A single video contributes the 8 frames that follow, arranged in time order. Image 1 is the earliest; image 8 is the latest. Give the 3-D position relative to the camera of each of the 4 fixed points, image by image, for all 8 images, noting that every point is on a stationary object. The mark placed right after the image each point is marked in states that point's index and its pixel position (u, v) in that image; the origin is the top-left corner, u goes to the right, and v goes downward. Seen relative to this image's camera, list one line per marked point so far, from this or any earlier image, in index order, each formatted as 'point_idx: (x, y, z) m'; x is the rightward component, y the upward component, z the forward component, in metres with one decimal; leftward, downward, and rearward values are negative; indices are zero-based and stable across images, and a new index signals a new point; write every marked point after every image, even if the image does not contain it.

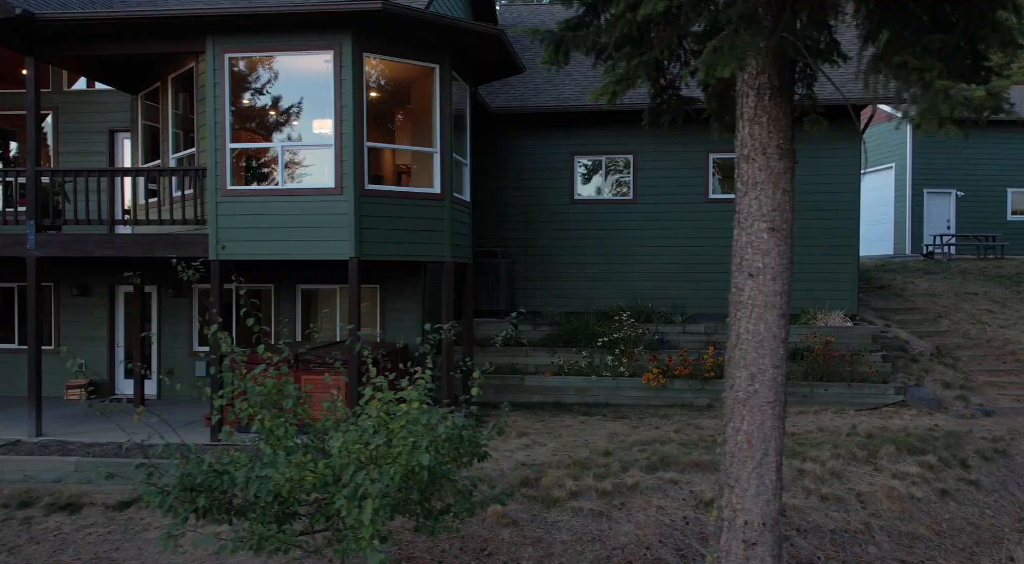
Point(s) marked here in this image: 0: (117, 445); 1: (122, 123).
0: (-4.7, -2.0, +9.2) m
1: (-6.3, +2.6, +12.5) m
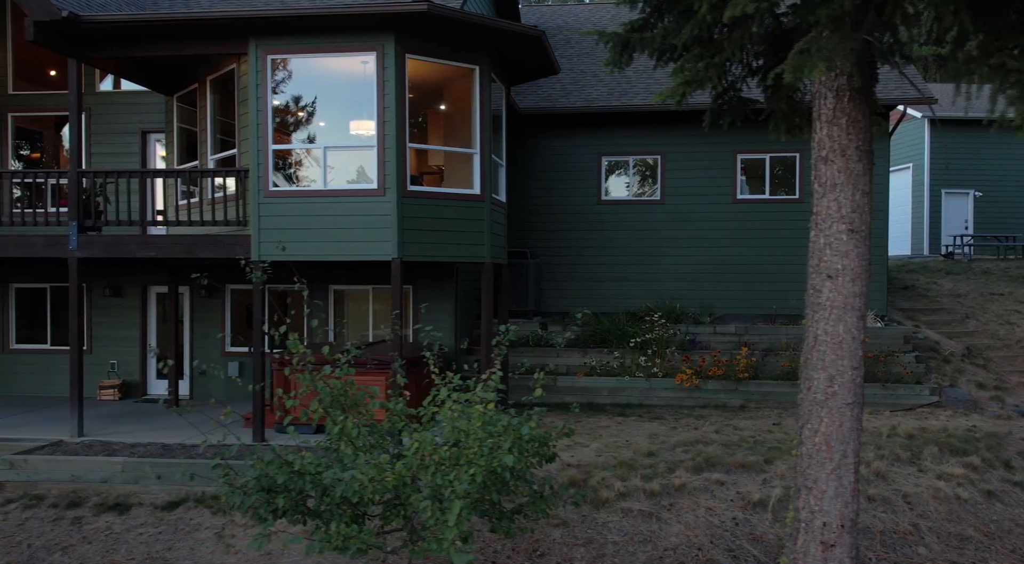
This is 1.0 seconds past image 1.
0: (-4.2, -2.0, +9.2) m
1: (-5.8, +2.6, +12.5) m
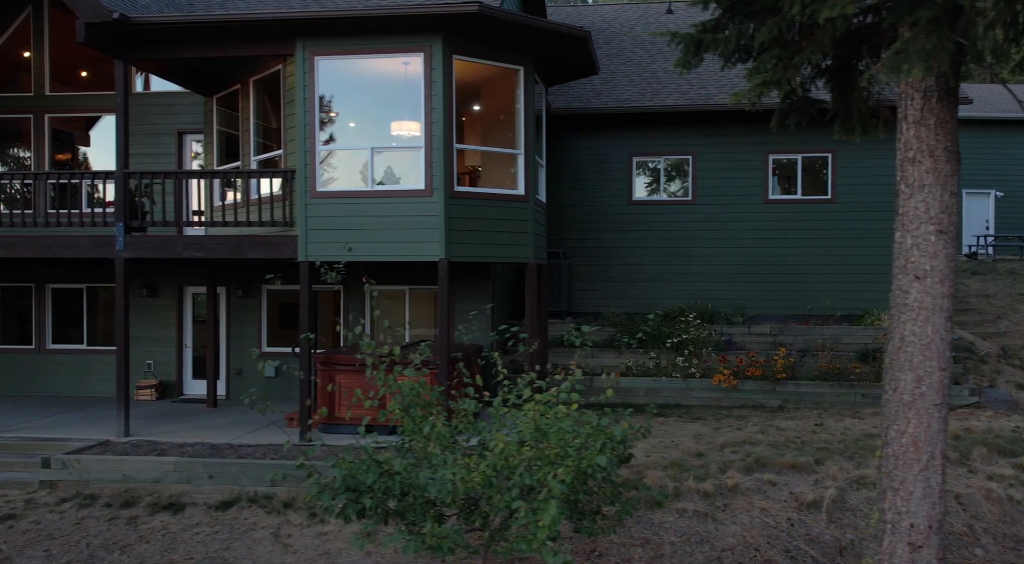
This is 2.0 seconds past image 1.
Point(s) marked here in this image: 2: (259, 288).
0: (-3.6, -2.0, +9.2) m
1: (-5.3, +2.6, +12.6) m
2: (-4.1, -0.1, +12.4) m
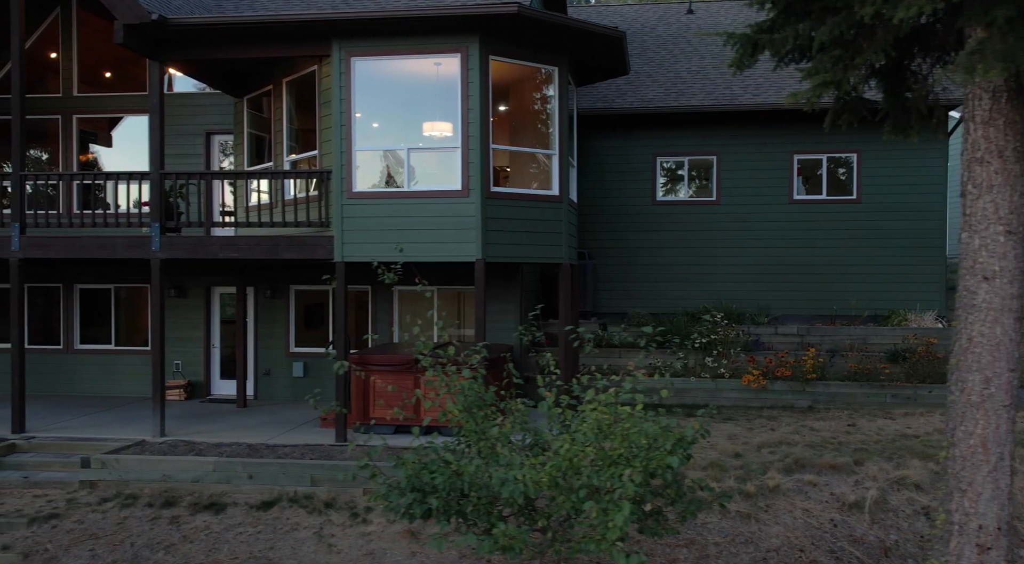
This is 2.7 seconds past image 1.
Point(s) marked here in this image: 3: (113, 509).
0: (-3.2, -2.0, +9.3) m
1: (-4.8, +2.6, +12.6) m
2: (-3.6, -0.1, +12.4) m
3: (-4.2, -2.4, +8.1) m
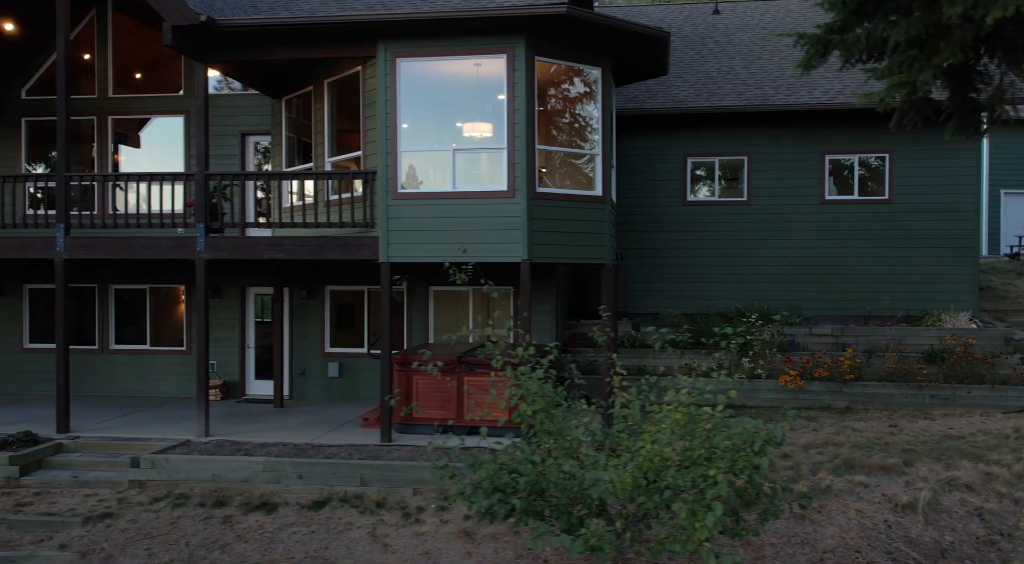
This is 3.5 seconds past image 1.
0: (-2.7, -2.0, +9.3) m
1: (-4.2, +2.6, +12.6) m
2: (-3.1, -0.1, +12.5) m
3: (-3.7, -2.4, +8.1) m
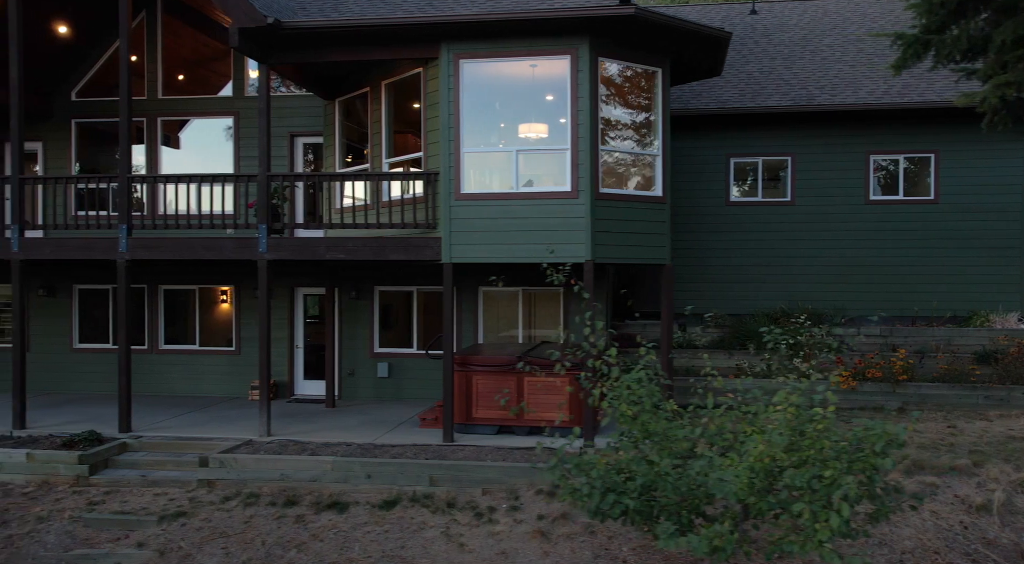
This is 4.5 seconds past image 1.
0: (-1.9, -2.0, +9.3) m
1: (-3.5, +2.6, +12.7) m
2: (-2.3, -0.1, +12.5) m
3: (-2.9, -2.4, +8.2) m
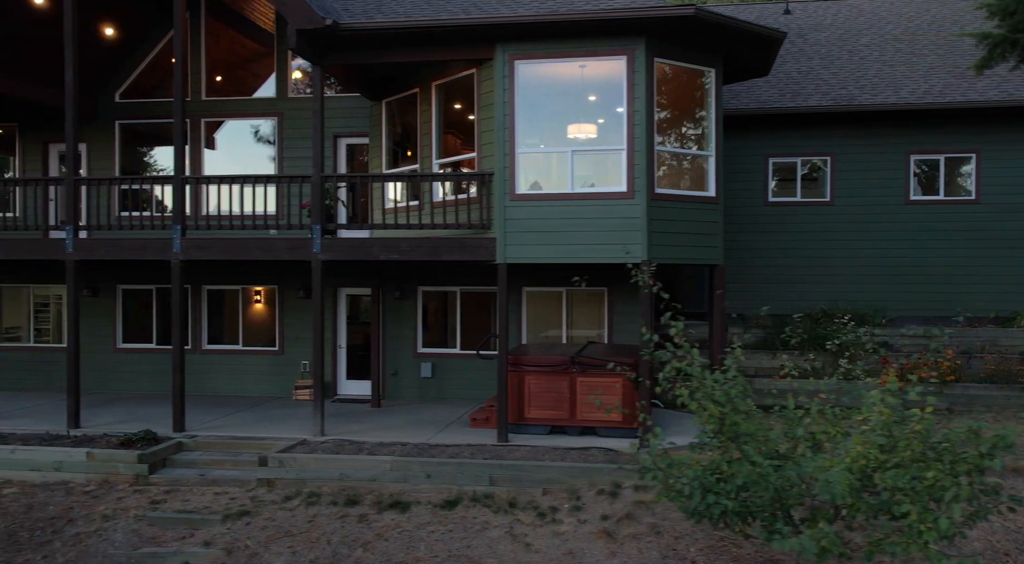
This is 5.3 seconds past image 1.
0: (-1.2, -2.0, +9.4) m
1: (-2.8, +2.6, +12.8) m
2: (-1.6, -0.1, +12.6) m
3: (-2.3, -2.4, +8.2) m
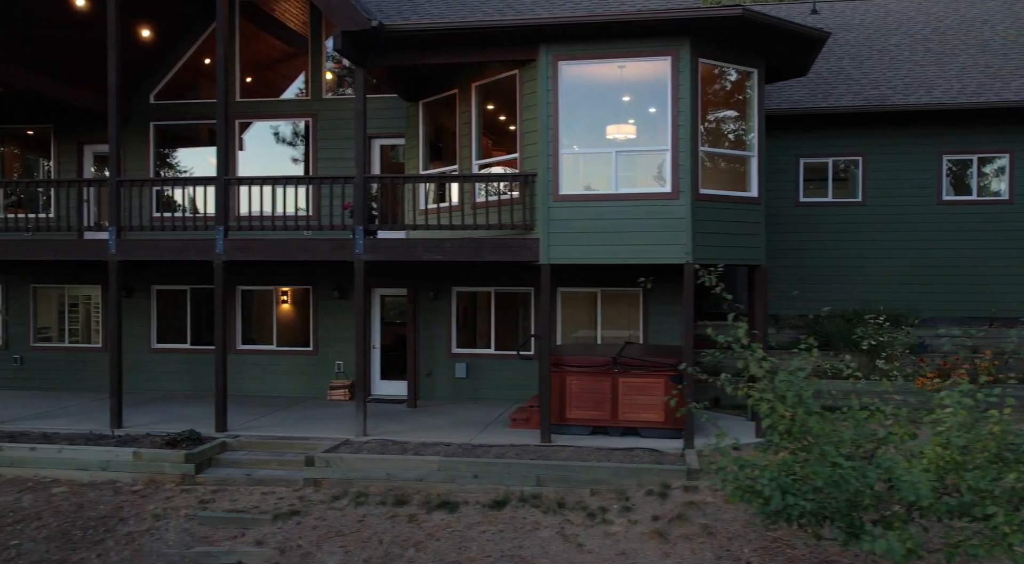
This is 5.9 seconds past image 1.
0: (-0.7, -2.0, +9.4) m
1: (-2.2, +2.5, +12.8) m
2: (-1.0, -0.1, +12.6) m
3: (-1.8, -2.4, +8.3) m
